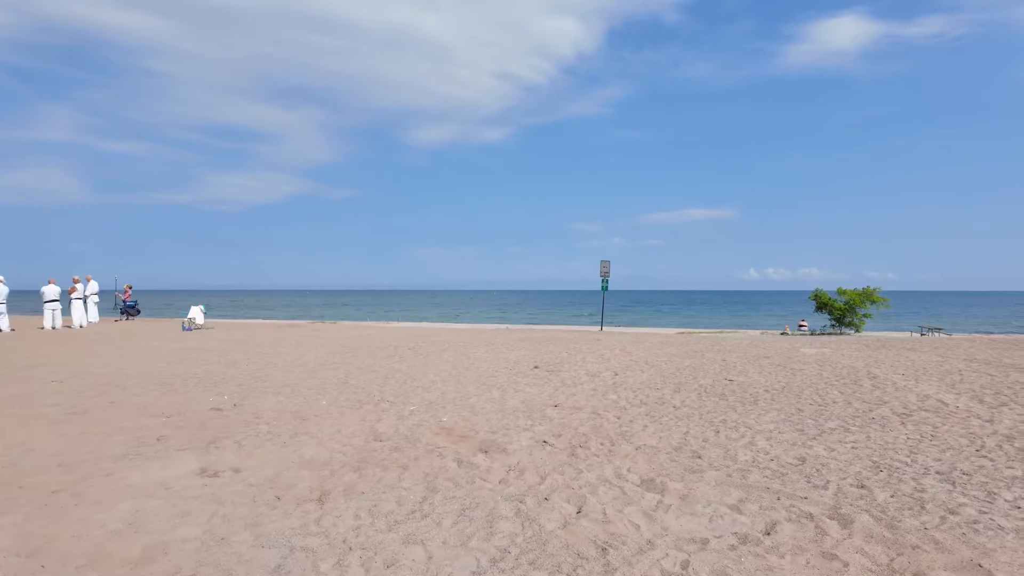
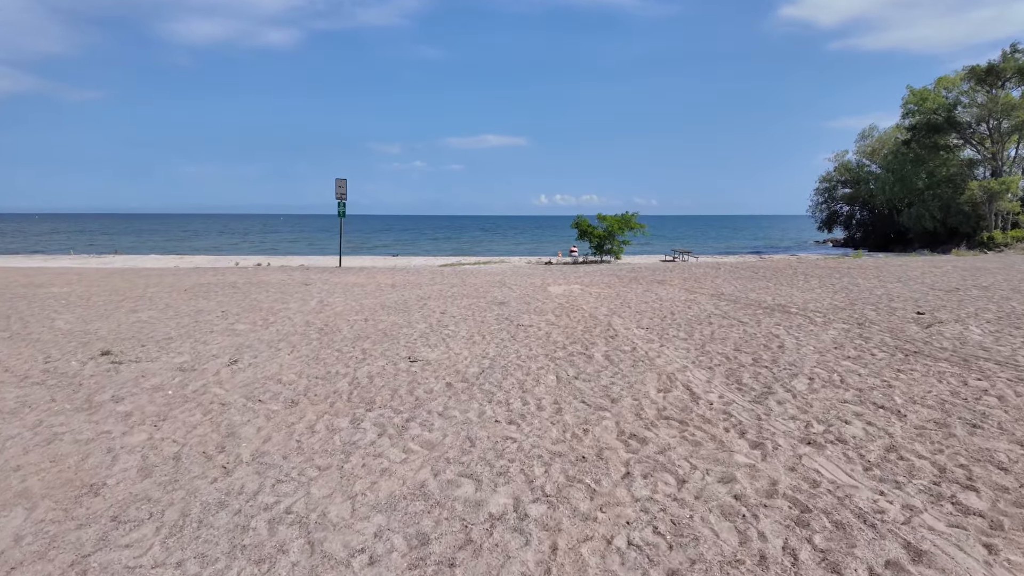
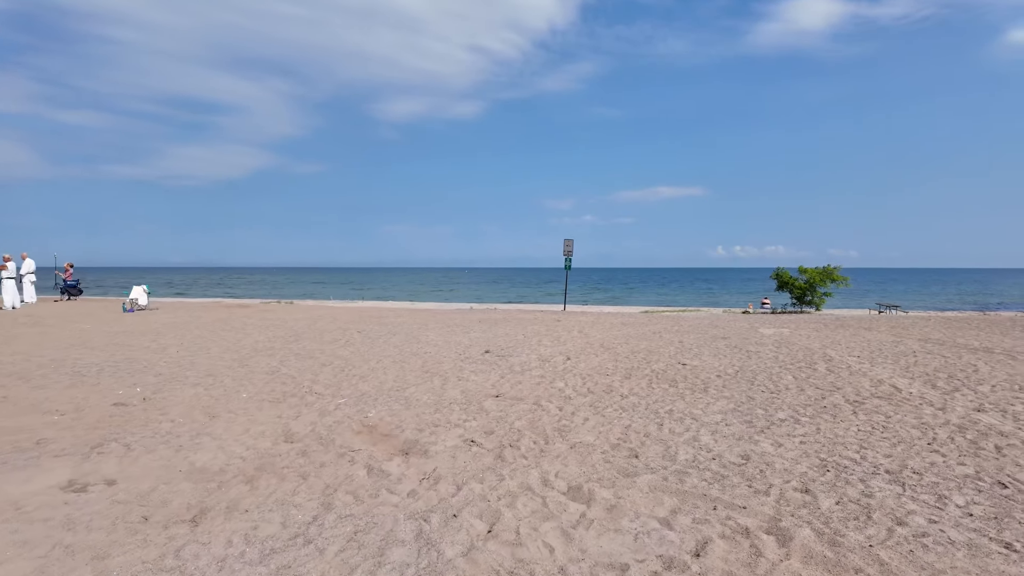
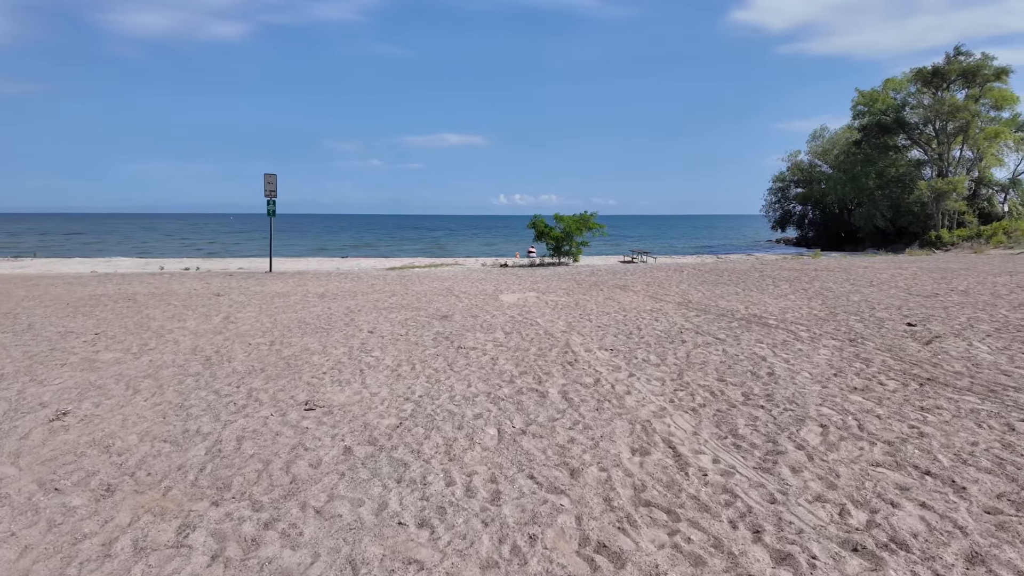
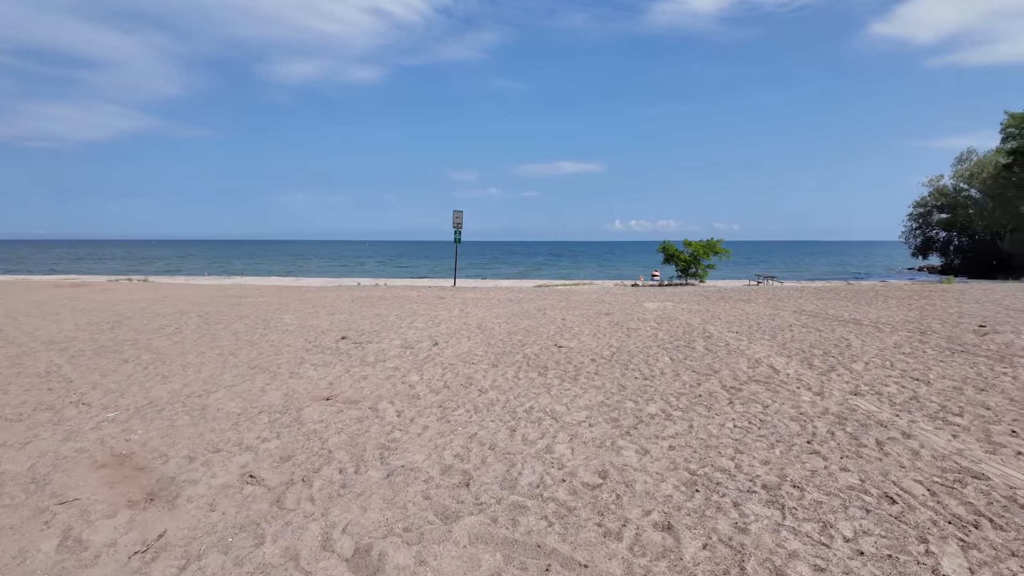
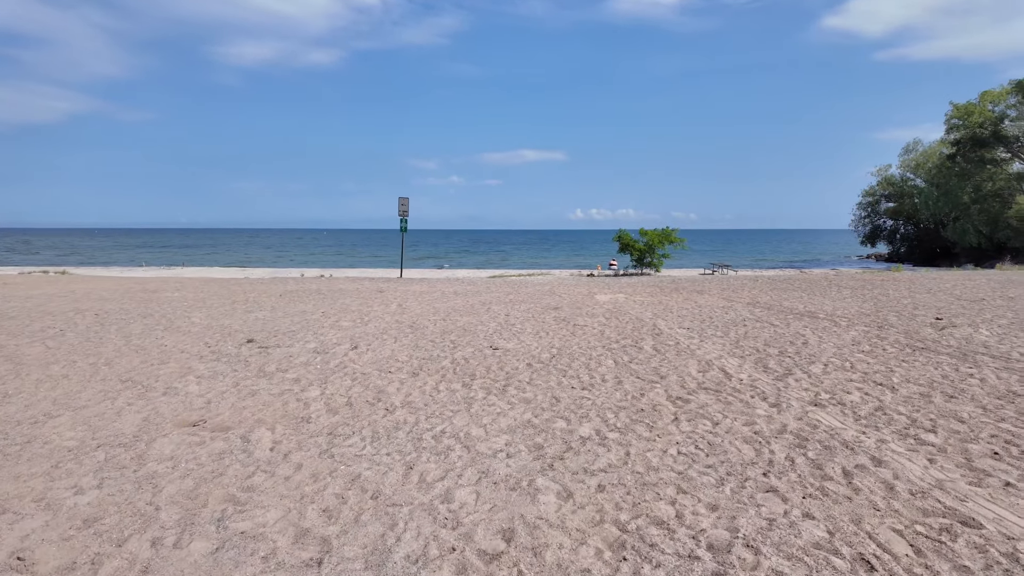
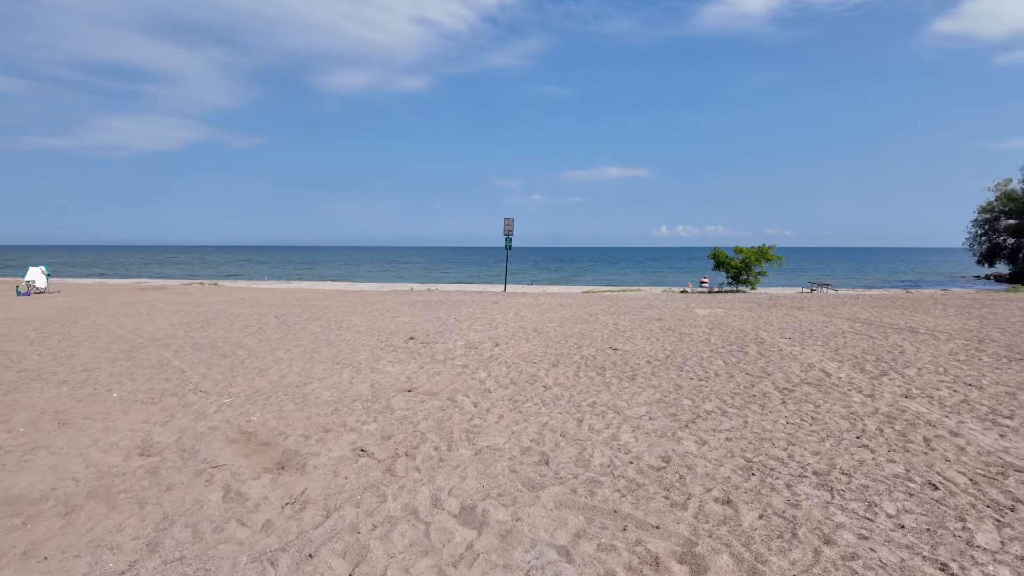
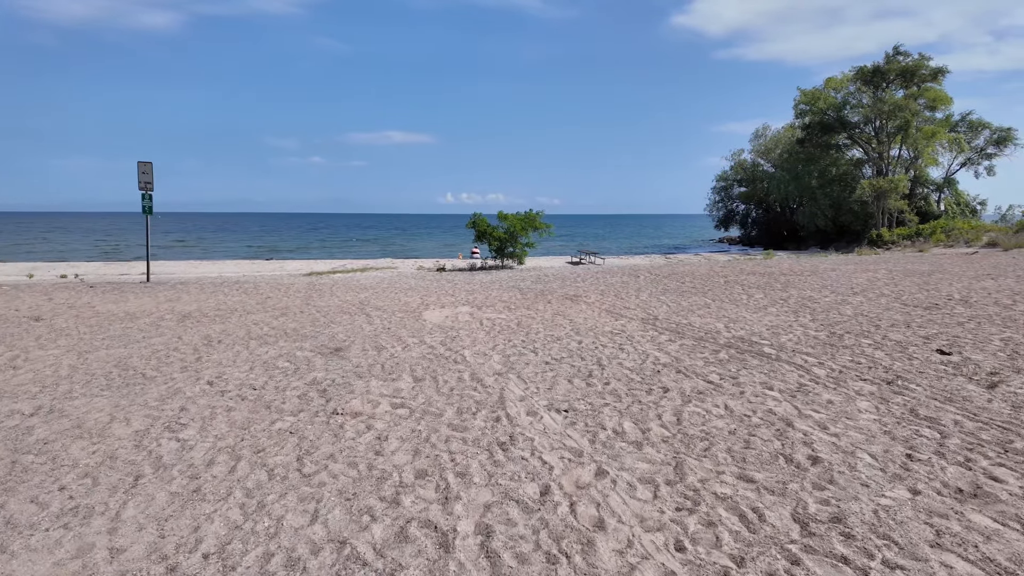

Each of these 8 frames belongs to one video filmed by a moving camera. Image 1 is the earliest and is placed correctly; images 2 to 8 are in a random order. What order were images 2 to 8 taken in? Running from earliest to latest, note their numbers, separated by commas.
3, 7, 5, 6, 2, 4, 8
